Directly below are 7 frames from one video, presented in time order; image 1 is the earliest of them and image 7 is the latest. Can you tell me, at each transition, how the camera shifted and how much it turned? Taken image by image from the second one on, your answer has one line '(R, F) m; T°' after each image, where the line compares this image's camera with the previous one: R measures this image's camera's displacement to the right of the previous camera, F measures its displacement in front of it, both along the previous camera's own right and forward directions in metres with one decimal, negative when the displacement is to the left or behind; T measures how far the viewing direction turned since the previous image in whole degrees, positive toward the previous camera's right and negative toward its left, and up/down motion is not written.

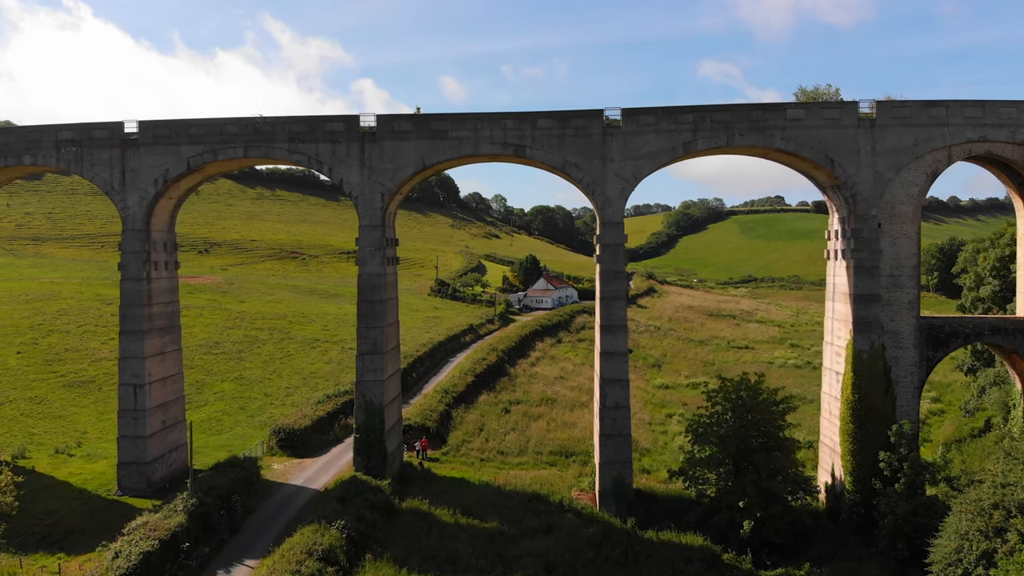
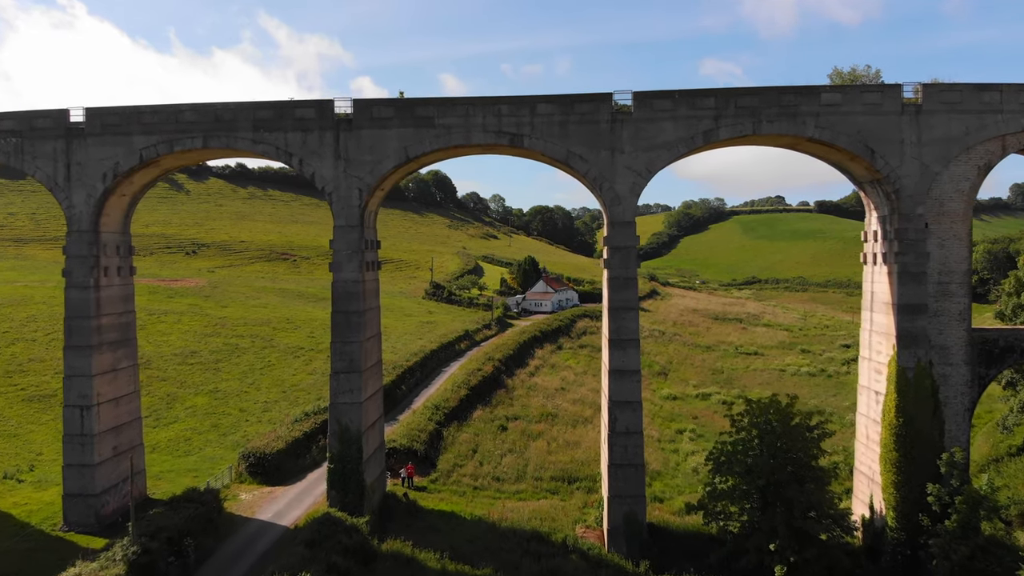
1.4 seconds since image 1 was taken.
(+0.1, +2.1) m; 0°
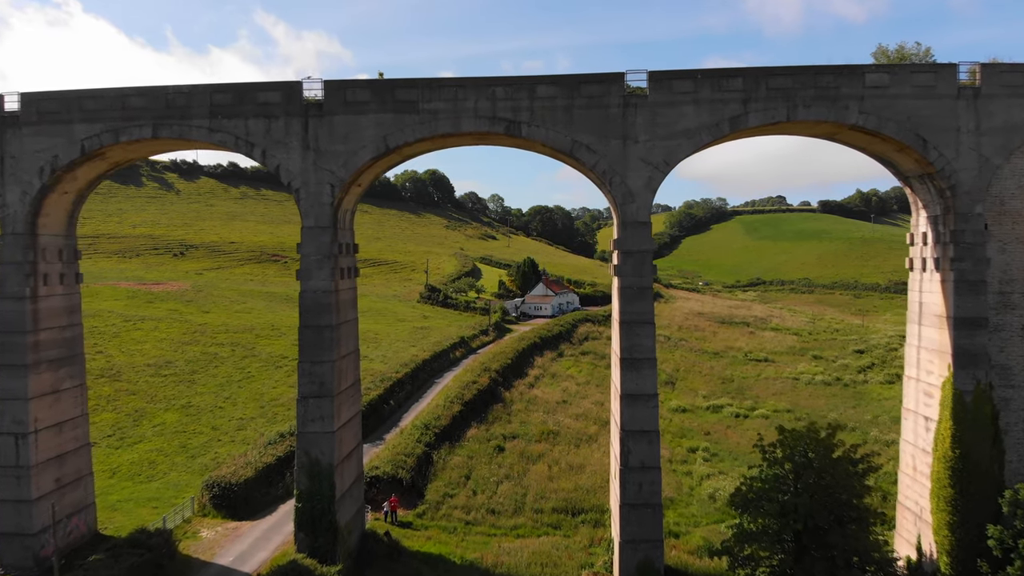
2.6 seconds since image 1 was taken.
(+0.1, +2.0) m; 0°
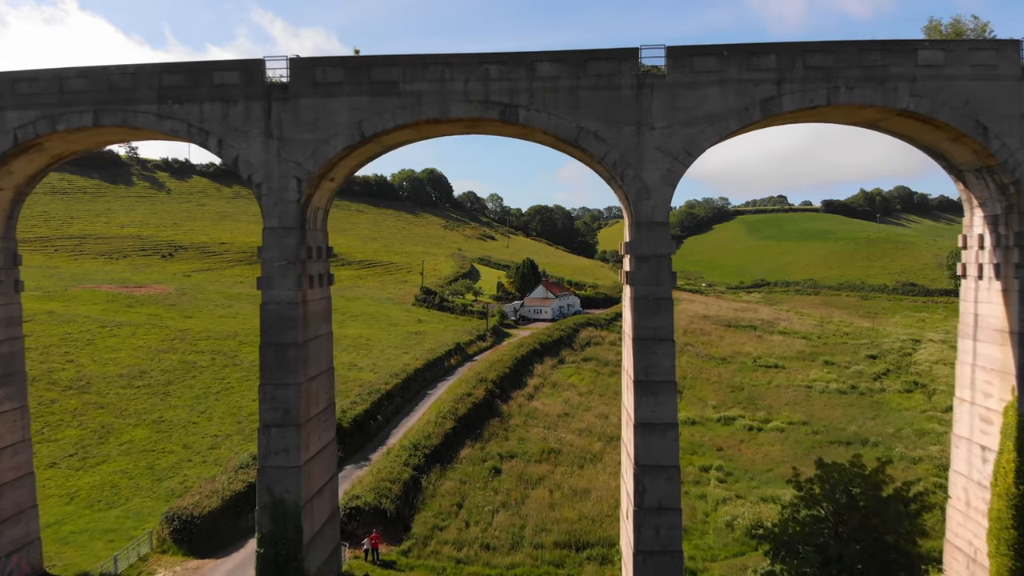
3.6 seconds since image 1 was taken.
(+0.1, +1.8) m; 0°
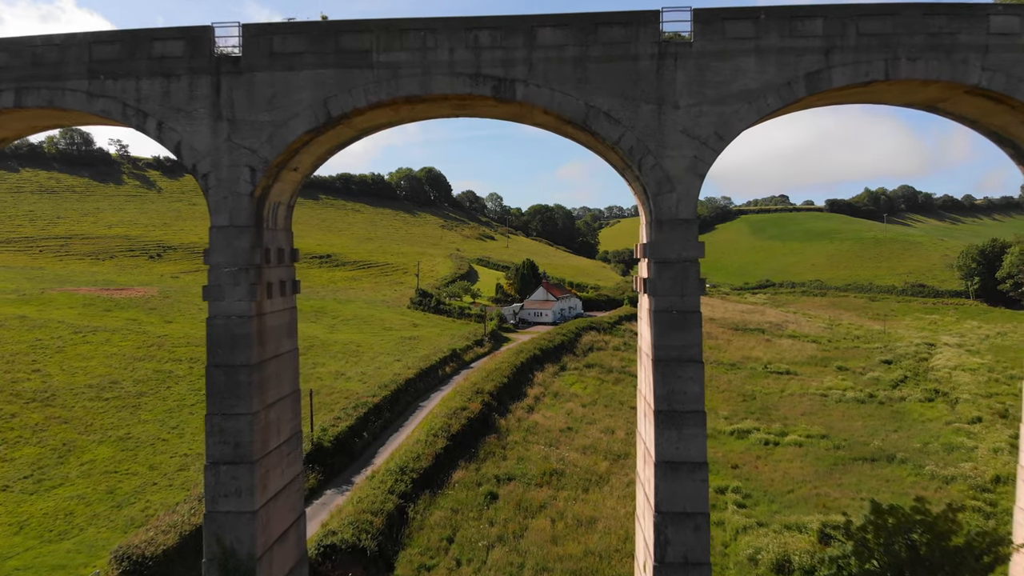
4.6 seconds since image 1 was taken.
(+0.1, +1.8) m; 0°
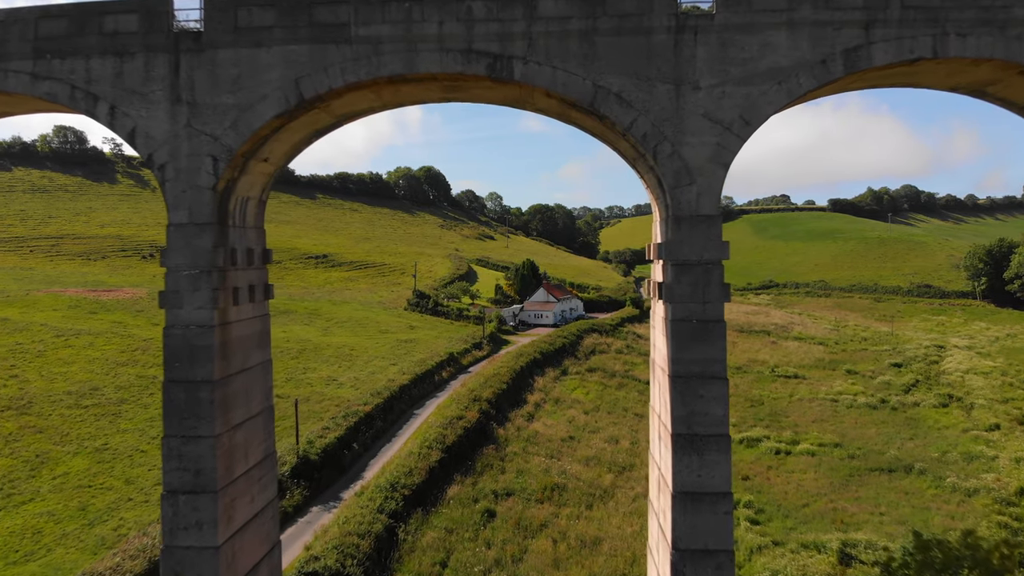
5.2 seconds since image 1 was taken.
(0.0, +1.1) m; 0°
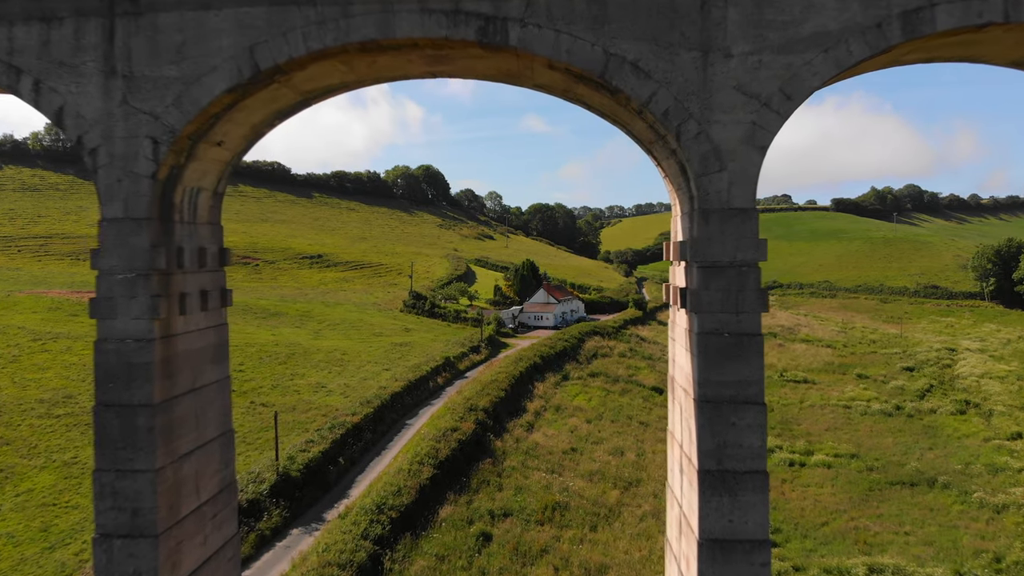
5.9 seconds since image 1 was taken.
(0.0, +1.3) m; 0°
